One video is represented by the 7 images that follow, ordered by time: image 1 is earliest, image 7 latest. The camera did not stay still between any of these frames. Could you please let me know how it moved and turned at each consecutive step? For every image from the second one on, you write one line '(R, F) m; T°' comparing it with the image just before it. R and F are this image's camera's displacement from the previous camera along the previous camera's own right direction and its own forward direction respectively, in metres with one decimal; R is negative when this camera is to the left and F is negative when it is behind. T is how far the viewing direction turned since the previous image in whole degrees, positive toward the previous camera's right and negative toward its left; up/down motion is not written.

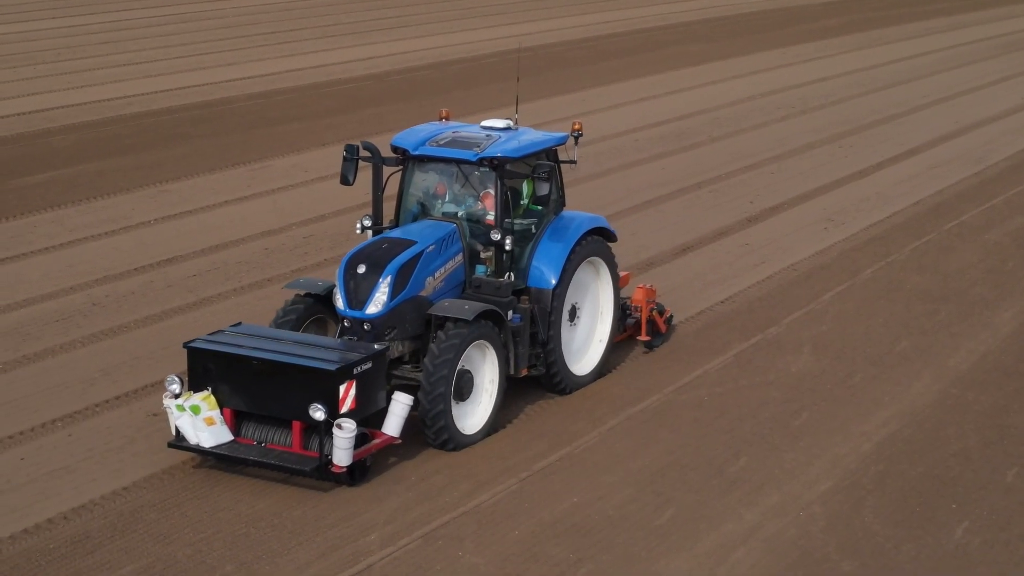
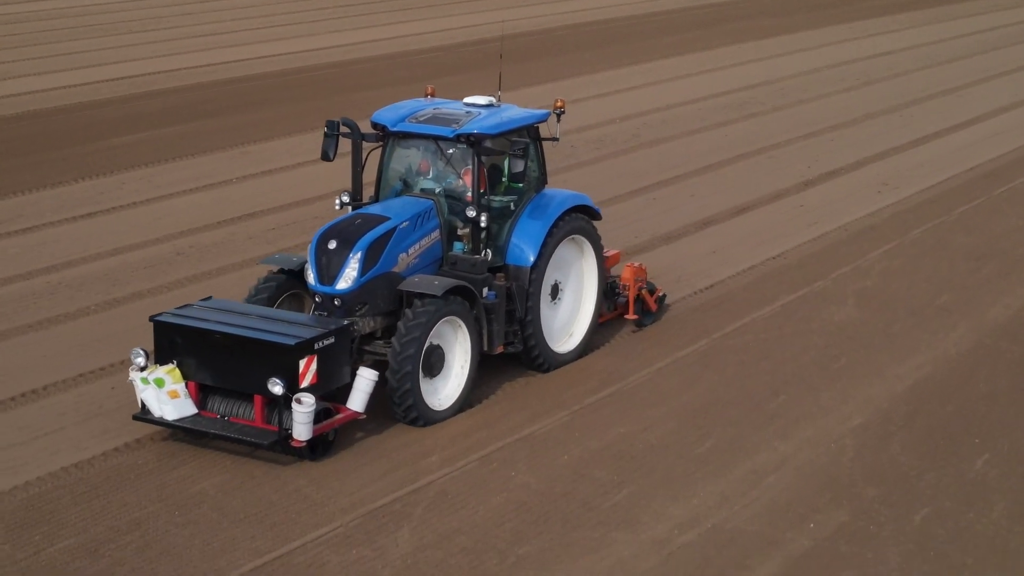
(+0.1, -0.5) m; -2°
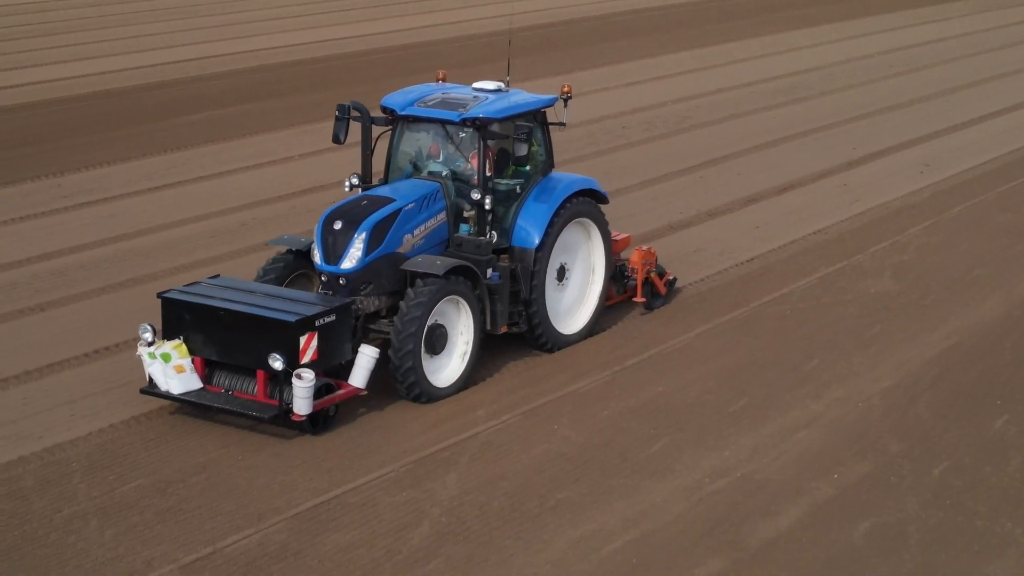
(+0.1, -0.4) m; -2°
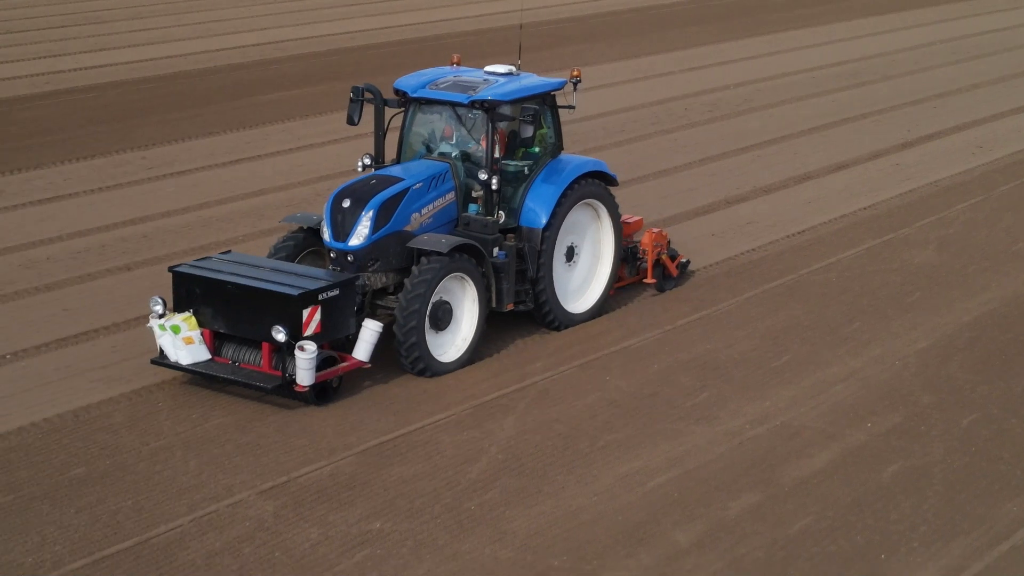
(+0.1, -0.5) m; -2°
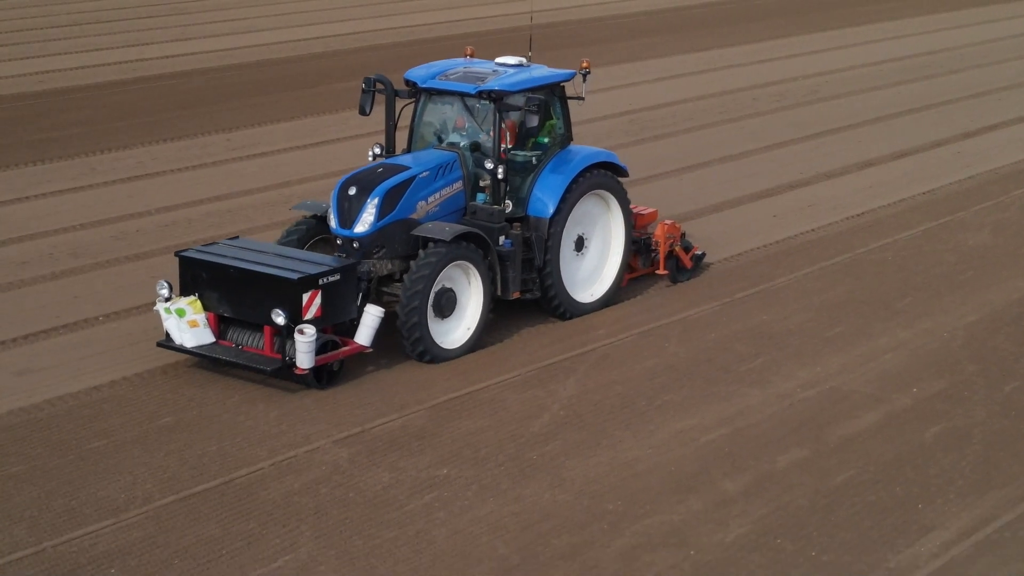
(+0.1, -0.4) m; -2°
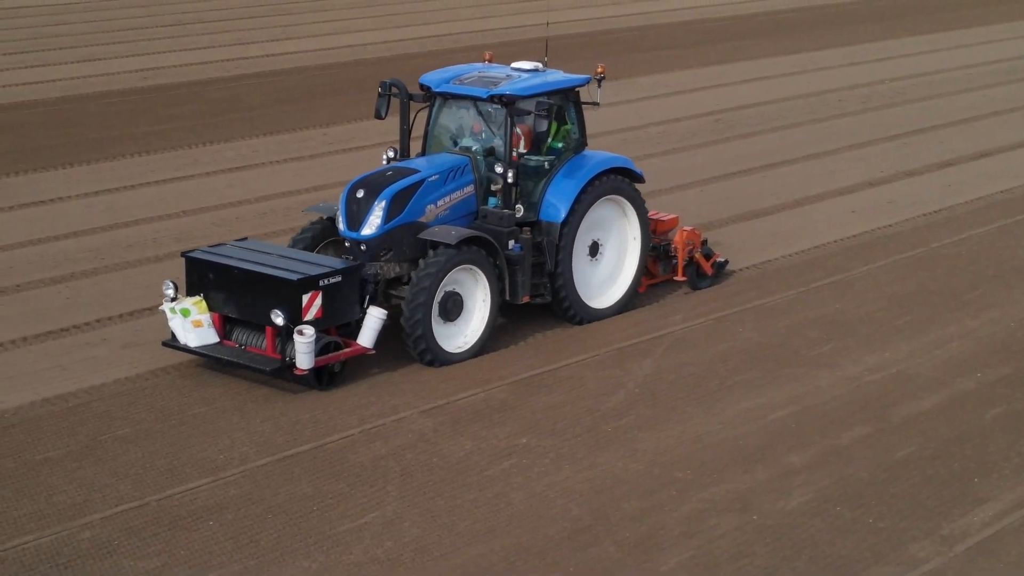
(+0.1, -0.4) m; -3°
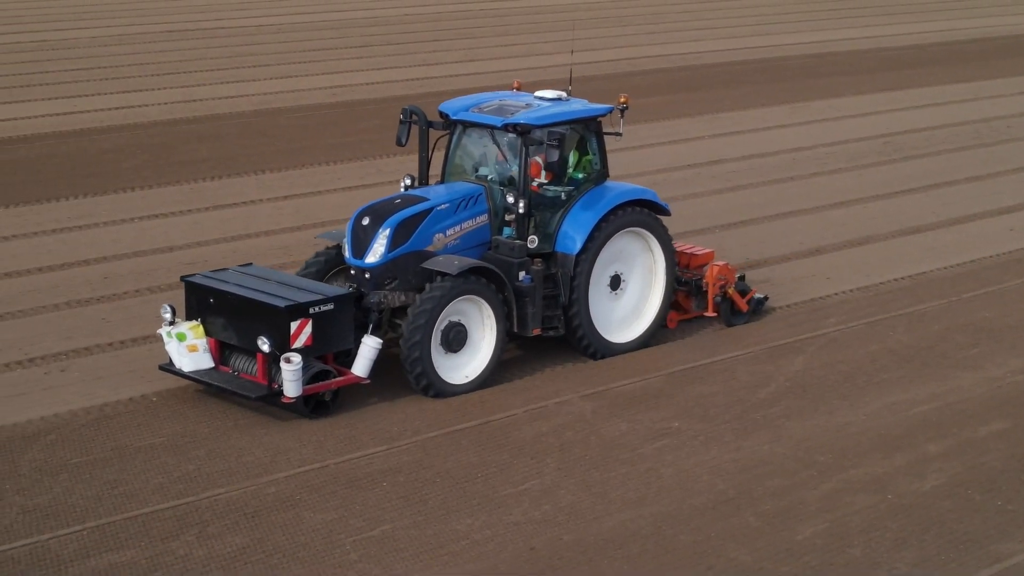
(+0.1, -0.5) m; -5°
